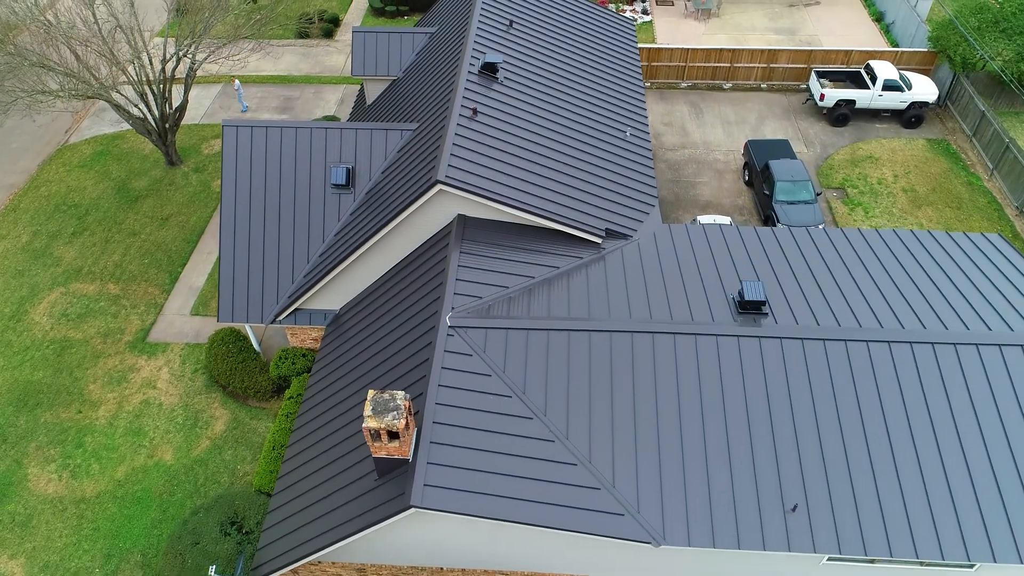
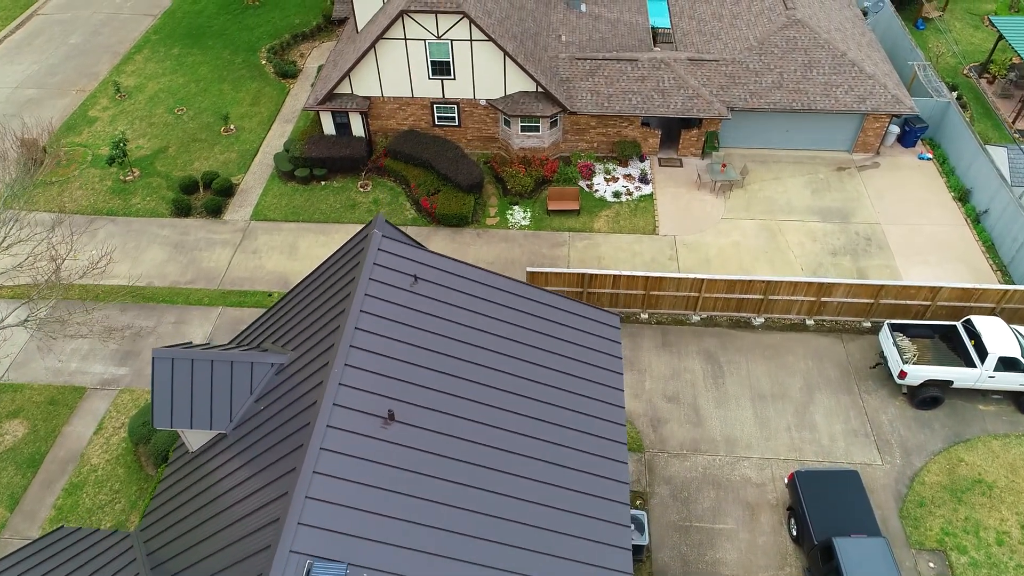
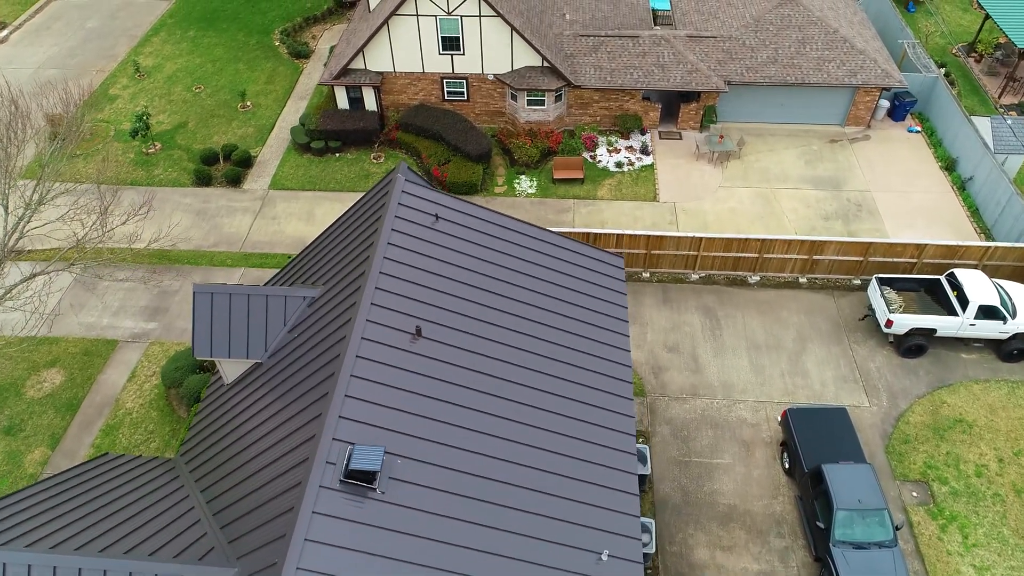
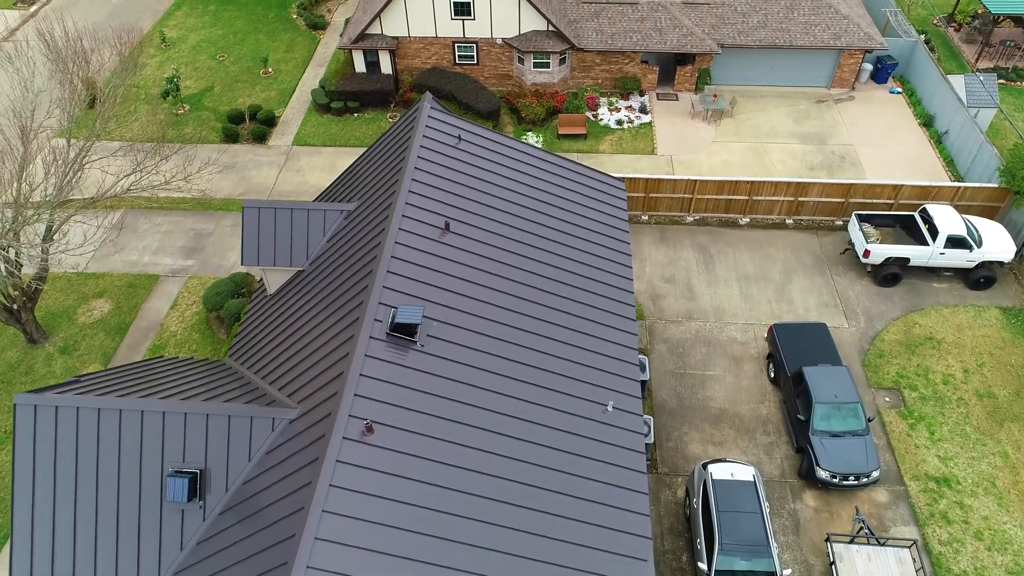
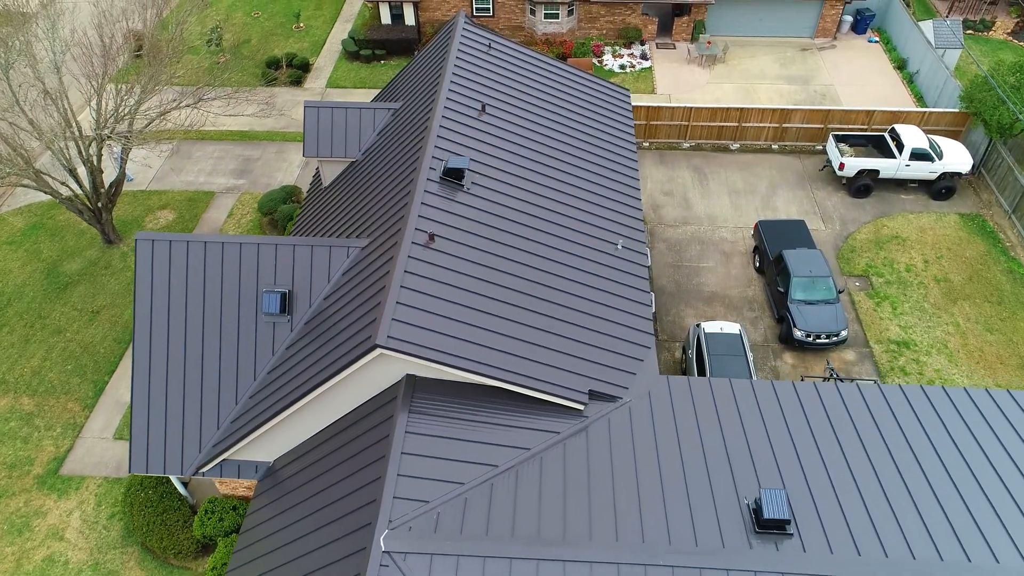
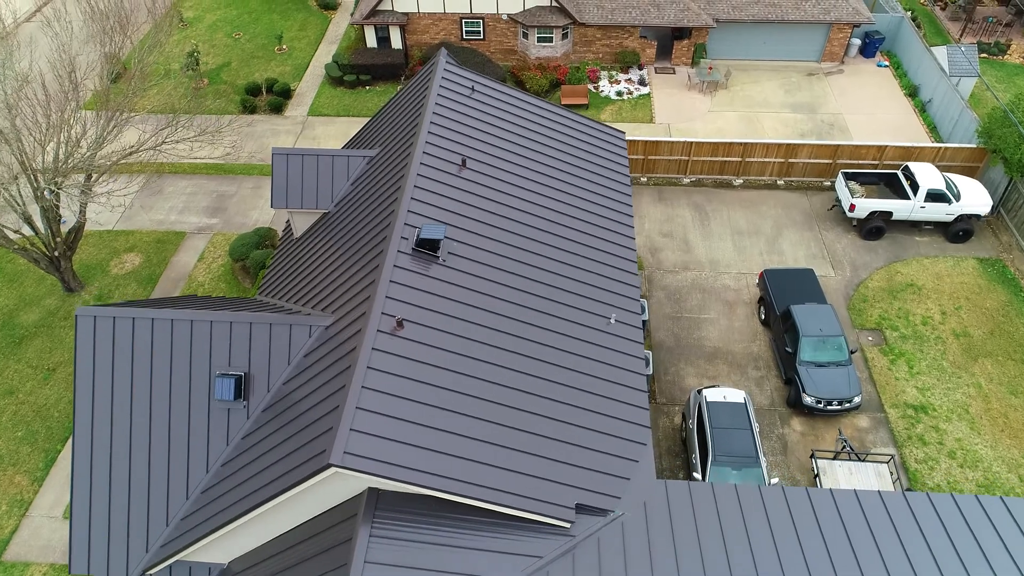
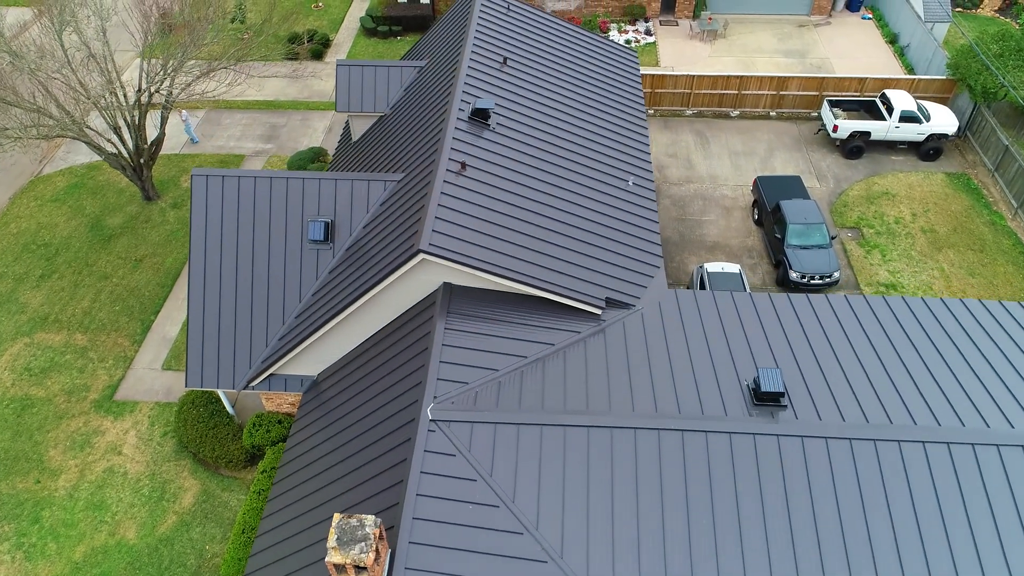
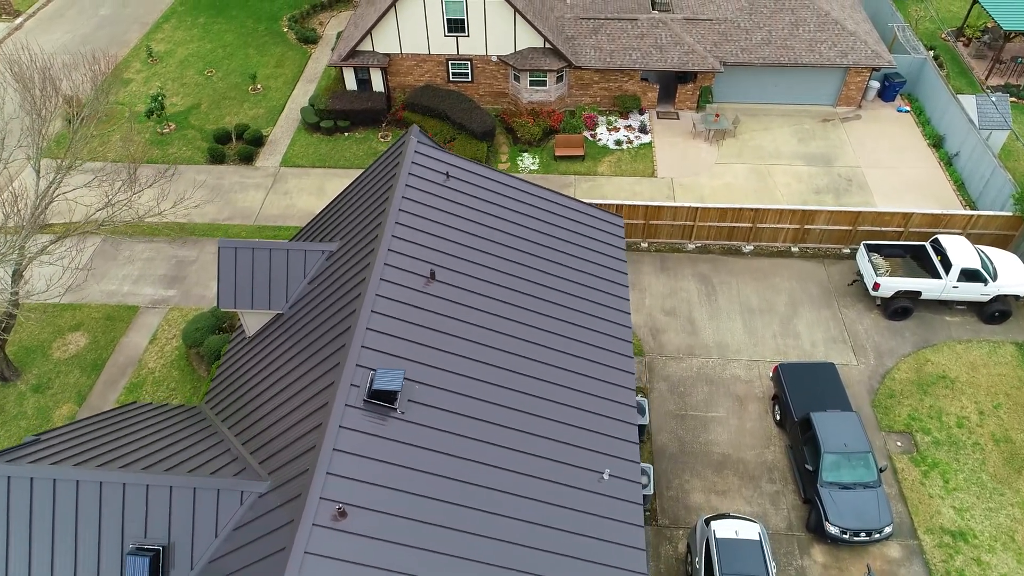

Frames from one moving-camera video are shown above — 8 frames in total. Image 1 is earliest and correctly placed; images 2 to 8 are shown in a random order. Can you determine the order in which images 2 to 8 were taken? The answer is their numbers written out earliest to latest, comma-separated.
7, 5, 6, 4, 8, 3, 2
